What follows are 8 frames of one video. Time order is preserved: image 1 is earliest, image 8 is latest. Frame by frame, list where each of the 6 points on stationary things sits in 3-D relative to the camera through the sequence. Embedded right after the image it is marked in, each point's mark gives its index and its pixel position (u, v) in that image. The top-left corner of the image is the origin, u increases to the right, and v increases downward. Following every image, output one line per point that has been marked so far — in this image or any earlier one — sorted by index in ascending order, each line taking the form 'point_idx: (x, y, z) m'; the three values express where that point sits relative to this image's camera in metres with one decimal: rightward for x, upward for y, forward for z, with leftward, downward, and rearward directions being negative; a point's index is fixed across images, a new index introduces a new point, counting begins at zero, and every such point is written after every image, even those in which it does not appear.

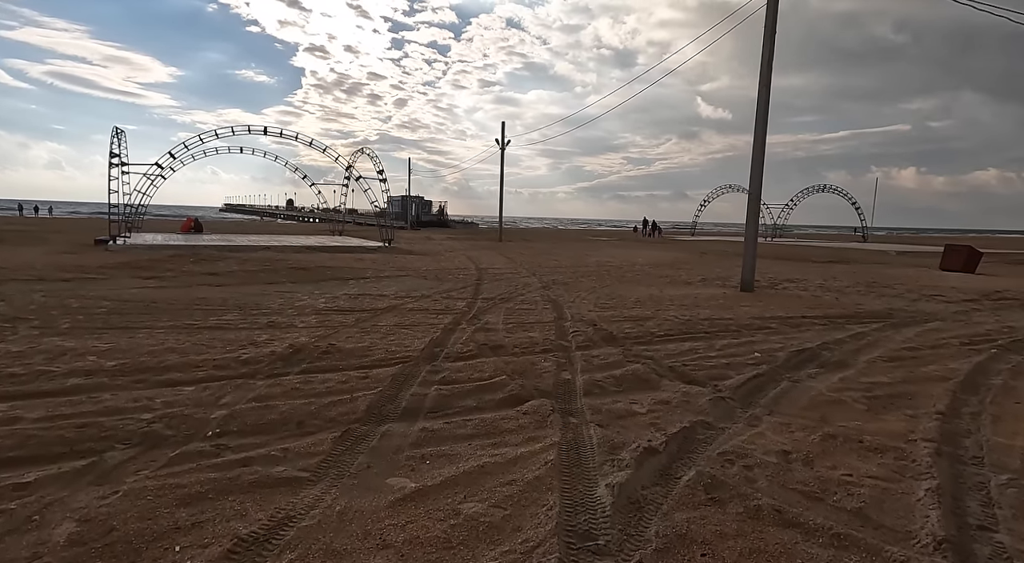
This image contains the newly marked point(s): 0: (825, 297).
0: (+6.5, -0.4, +12.0) m
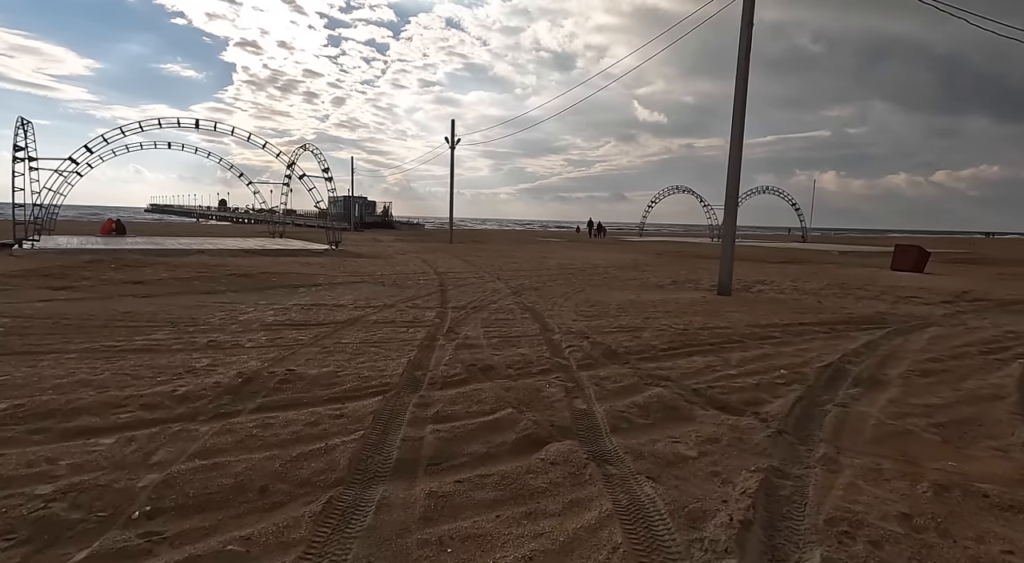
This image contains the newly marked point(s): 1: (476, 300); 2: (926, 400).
0: (+5.9, -0.4, +11.6) m
1: (-0.7, -0.4, +11.5) m
2: (+3.6, -1.0, +4.9) m
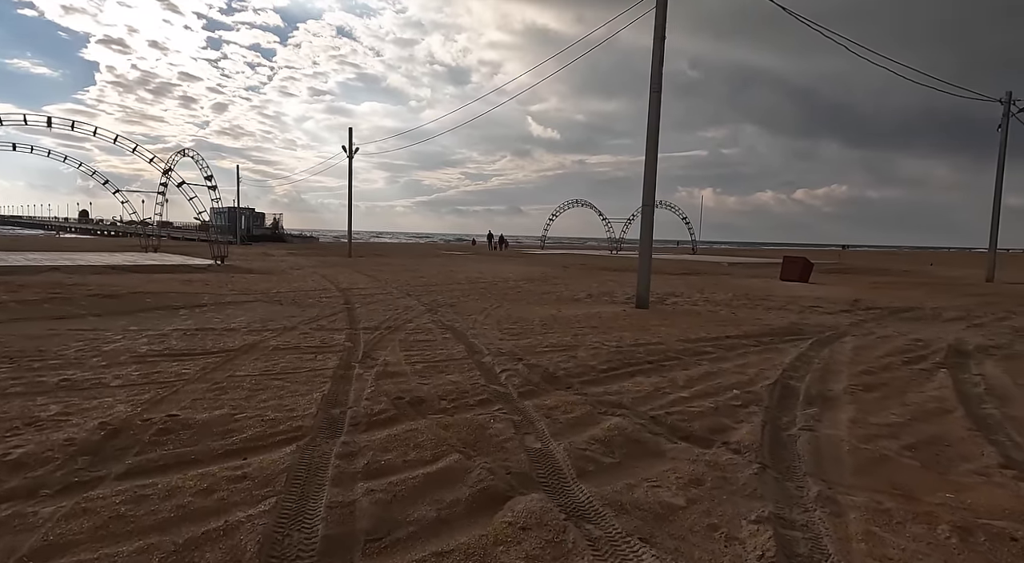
0: (+4.3, -0.7, +11.8) m
1: (-2.3, -0.7, +10.6) m
2: (+3.1, -1.1, +4.8) m
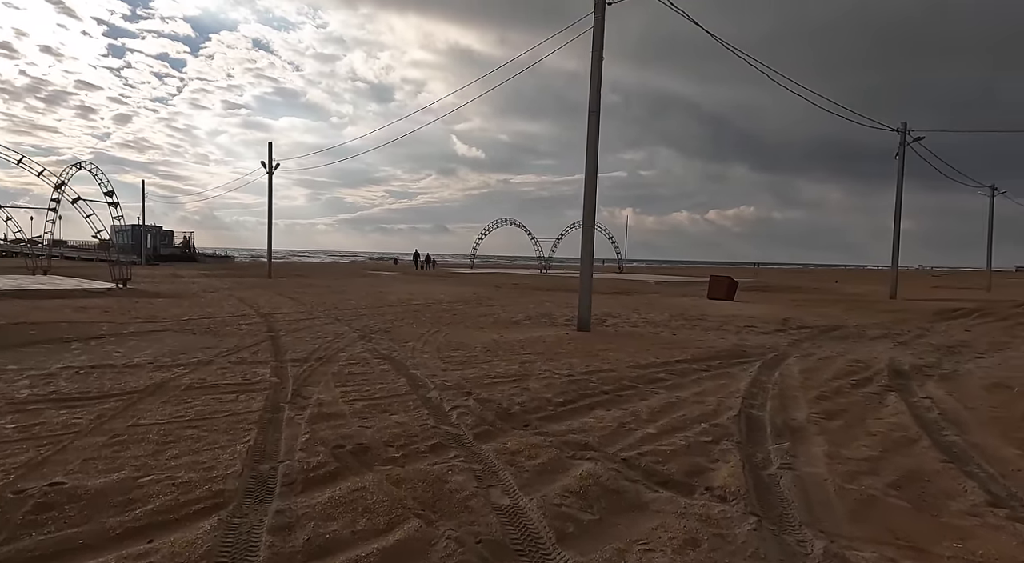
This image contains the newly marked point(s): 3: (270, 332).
0: (+3.1, -1.1, +11.8) m
1: (-3.3, -1.1, +9.7) m
2: (+2.8, -1.4, +4.6) m
3: (-4.9, -1.0, +11.6) m
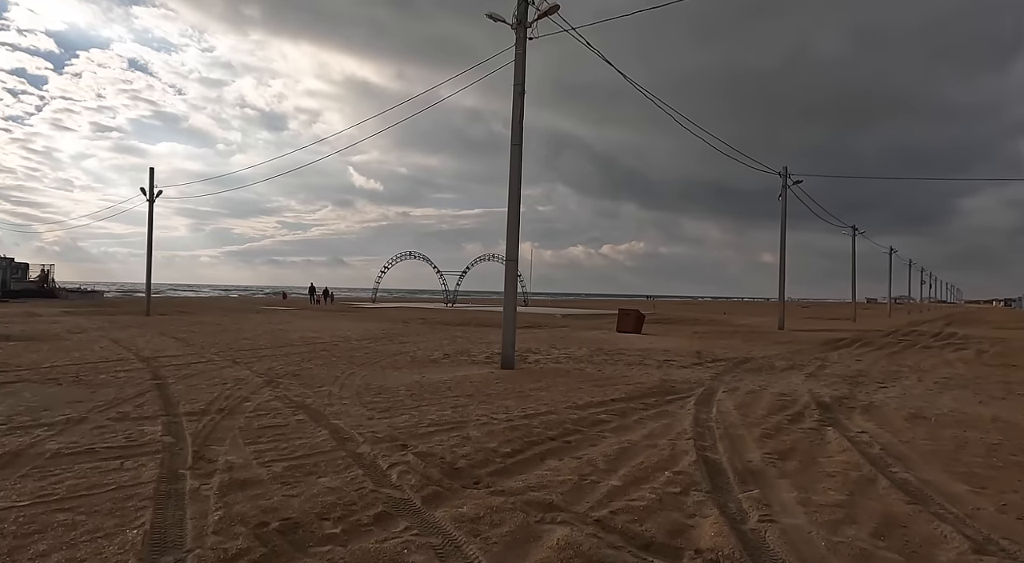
0: (+1.6, -1.8, +11.6) m
1: (-4.3, -1.7, +8.5) m
2: (+2.5, -1.7, +4.6) m
3: (-6.3, -1.7, +10.2) m
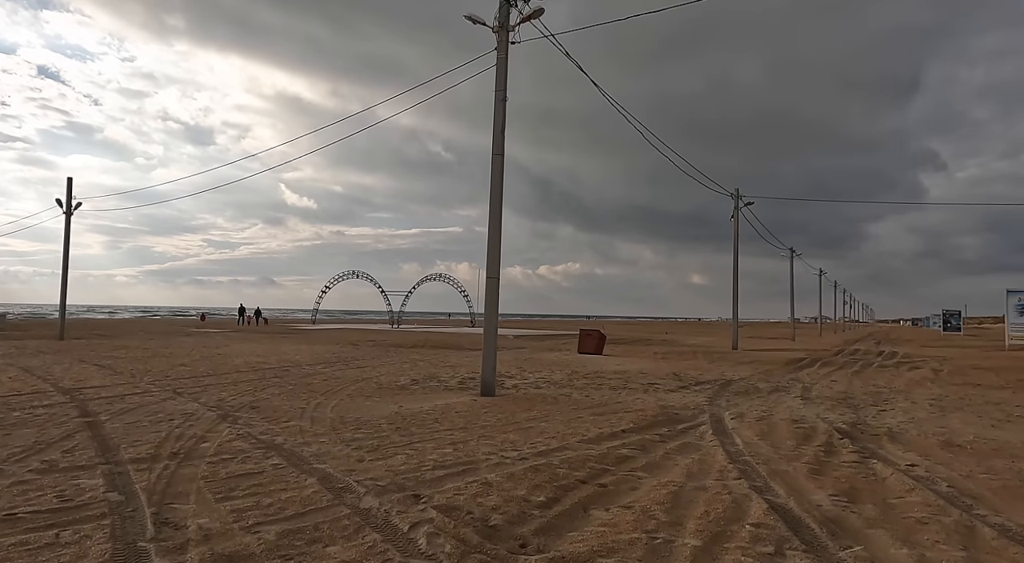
0: (+1.3, -2.2, +10.9) m
1: (-4.3, -2.0, +7.2) m
2: (+2.9, -1.8, +4.0) m
3: (-6.4, -2.0, +8.6) m
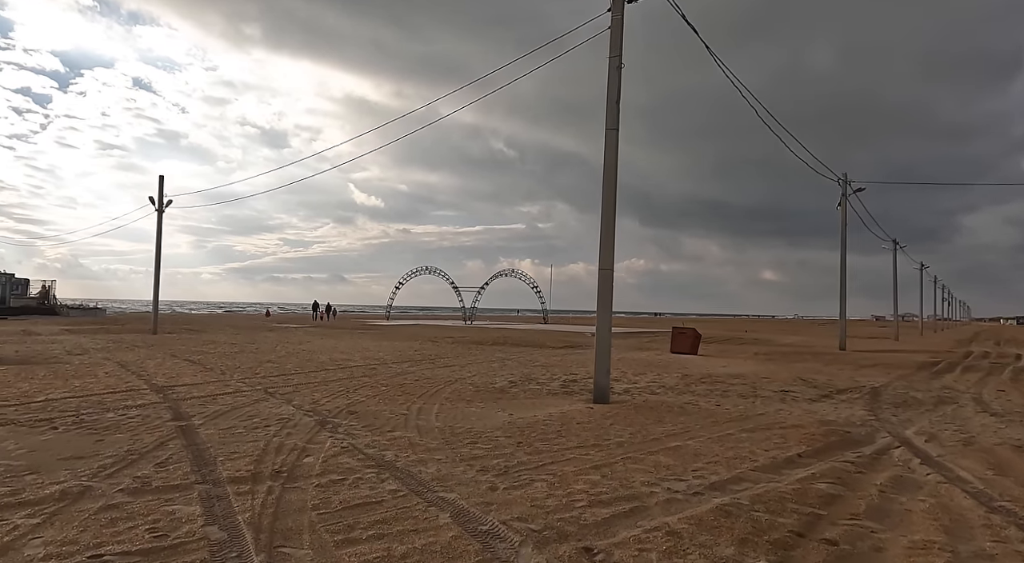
0: (+3.3, -2.1, +9.4) m
1: (-2.7, -1.9, +6.3) m
2: (+4.1, -1.7, +2.3) m
3: (-4.6, -1.9, +7.9) m
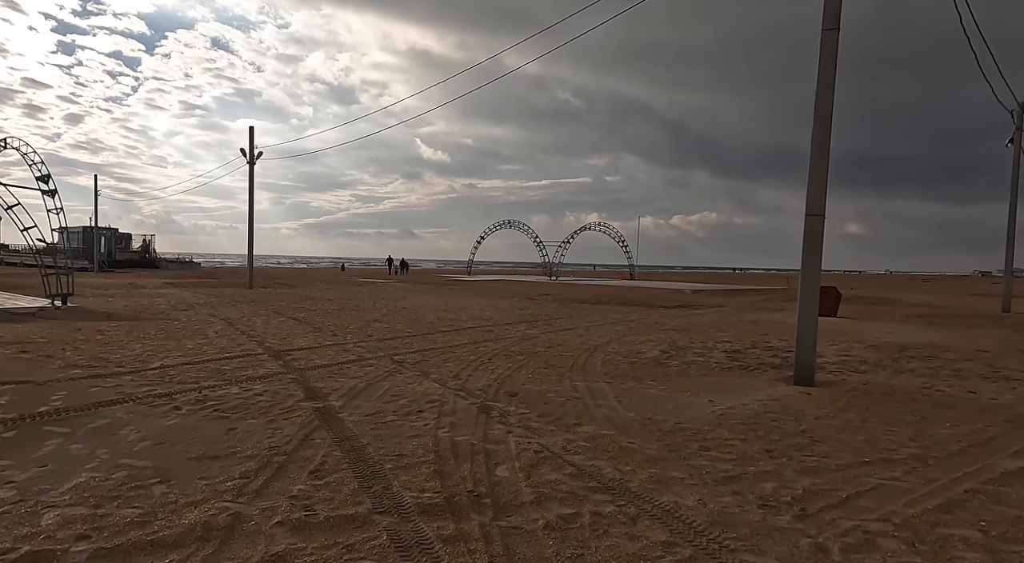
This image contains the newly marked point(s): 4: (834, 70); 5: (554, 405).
0: (+5.7, -1.5, +7.1) m
1: (-0.5, -1.5, +4.8) m
2: (+5.8, -1.7, 0.0) m
3: (-2.3, -1.4, +6.6) m
4: (+4.4, +2.8, +7.8) m
5: (+0.5, -1.4, +6.6) m
